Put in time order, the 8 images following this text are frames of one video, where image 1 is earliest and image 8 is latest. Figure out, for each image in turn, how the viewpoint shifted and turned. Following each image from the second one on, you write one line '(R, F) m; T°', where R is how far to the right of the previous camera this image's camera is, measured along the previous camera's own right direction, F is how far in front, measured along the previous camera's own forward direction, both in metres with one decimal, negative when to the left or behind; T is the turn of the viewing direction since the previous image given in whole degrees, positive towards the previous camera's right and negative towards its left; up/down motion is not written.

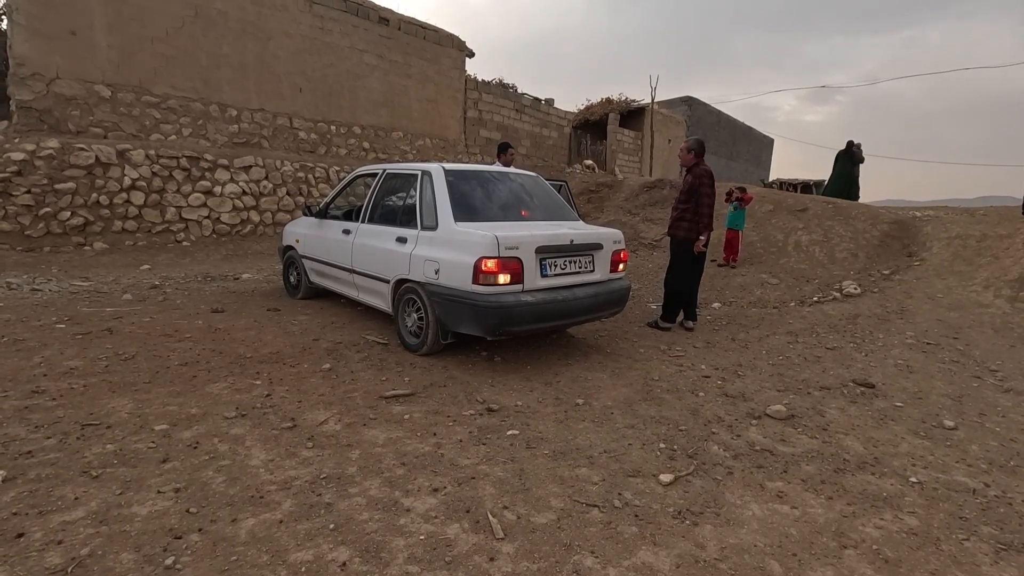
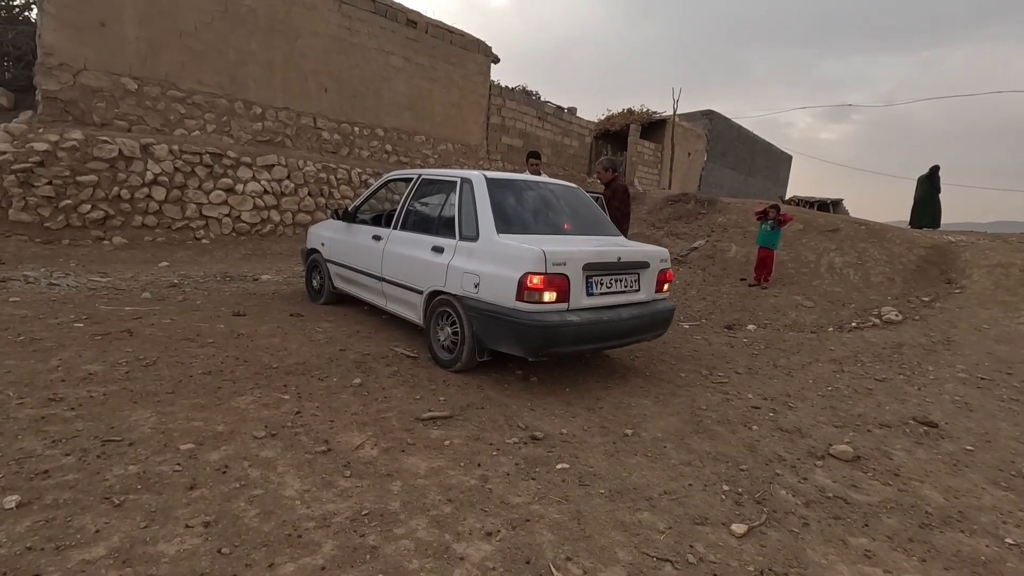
(-0.2, +0.2) m; -1°
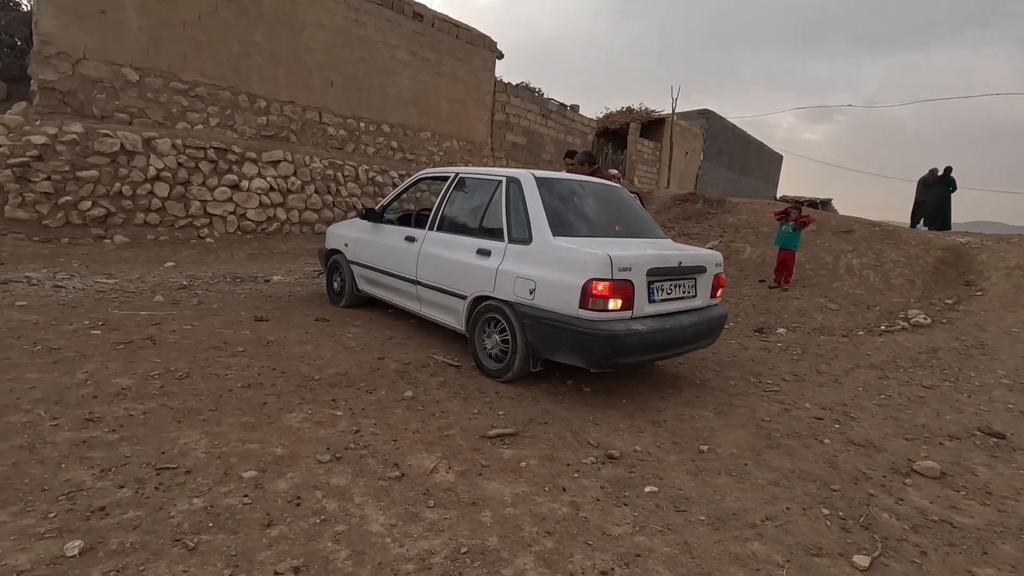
(-0.5, +0.2) m; +1°
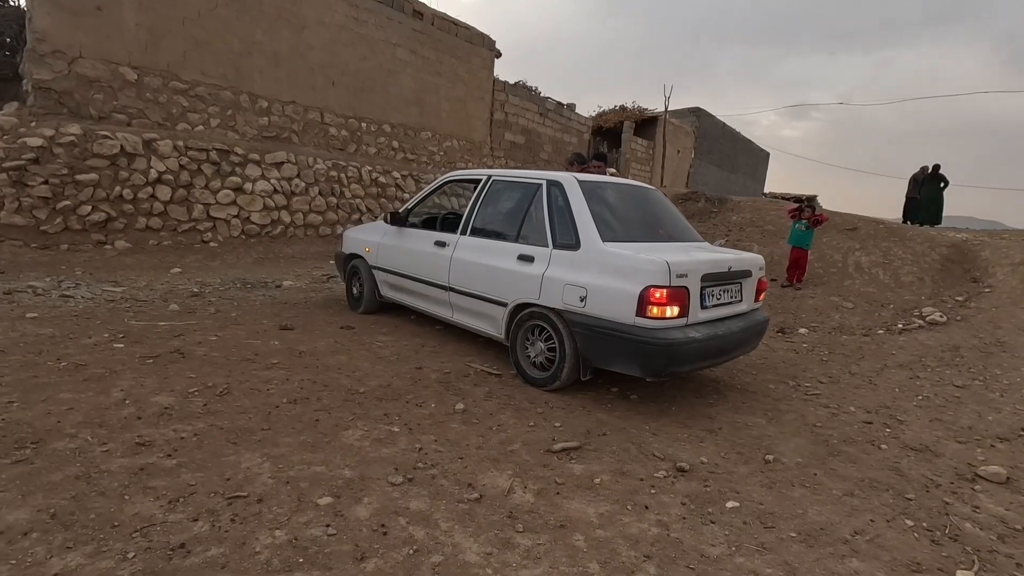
(-0.4, +0.1) m; +2°
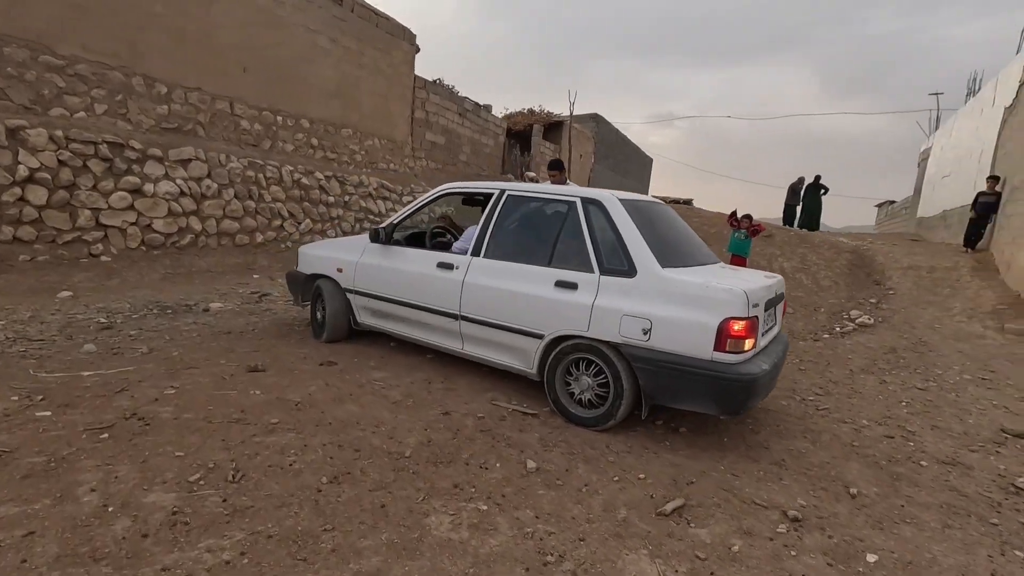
(-0.9, +0.5) m; +12°
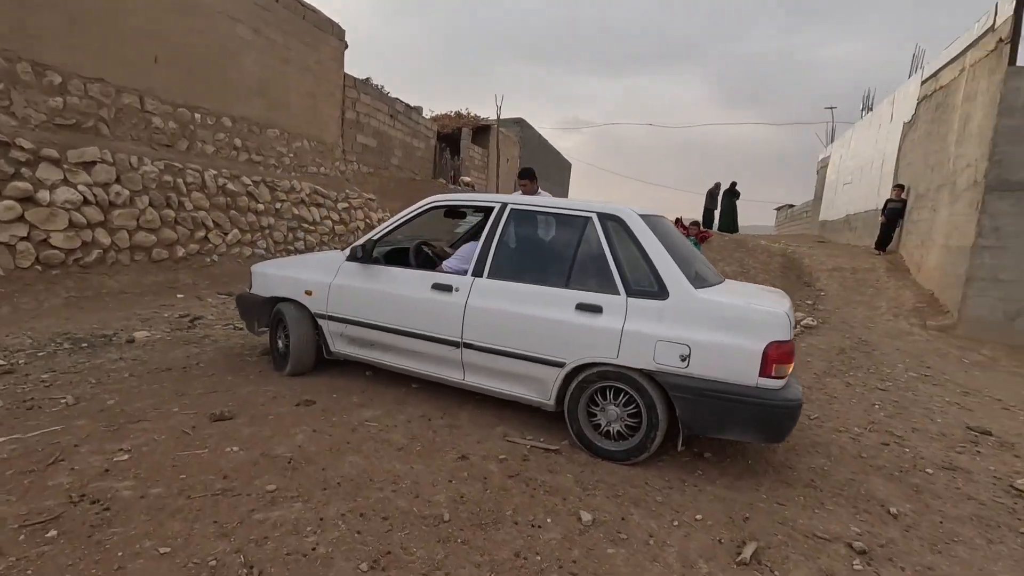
(-0.6, +0.4) m; +9°
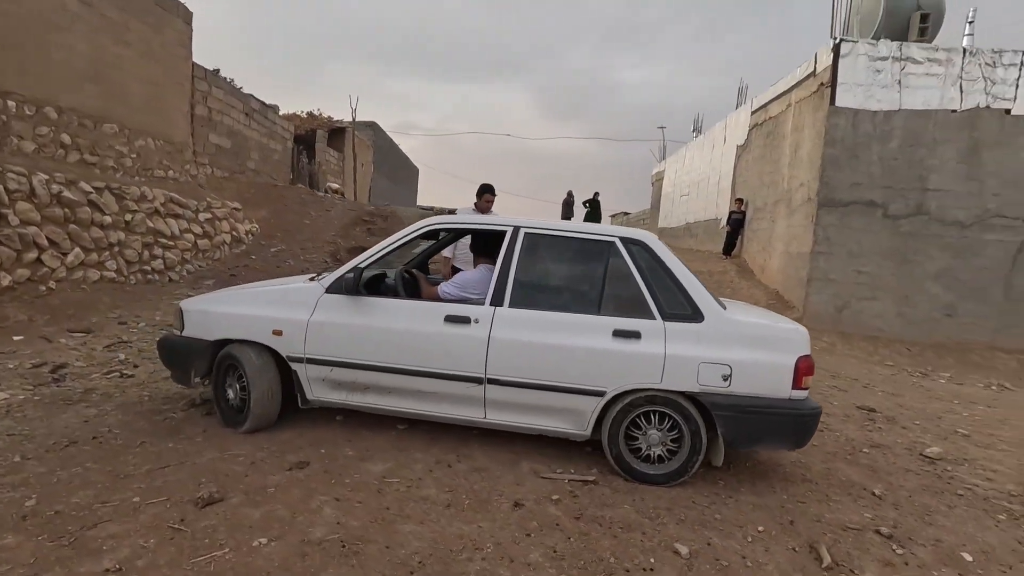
(-1.0, +0.3) m; +17°
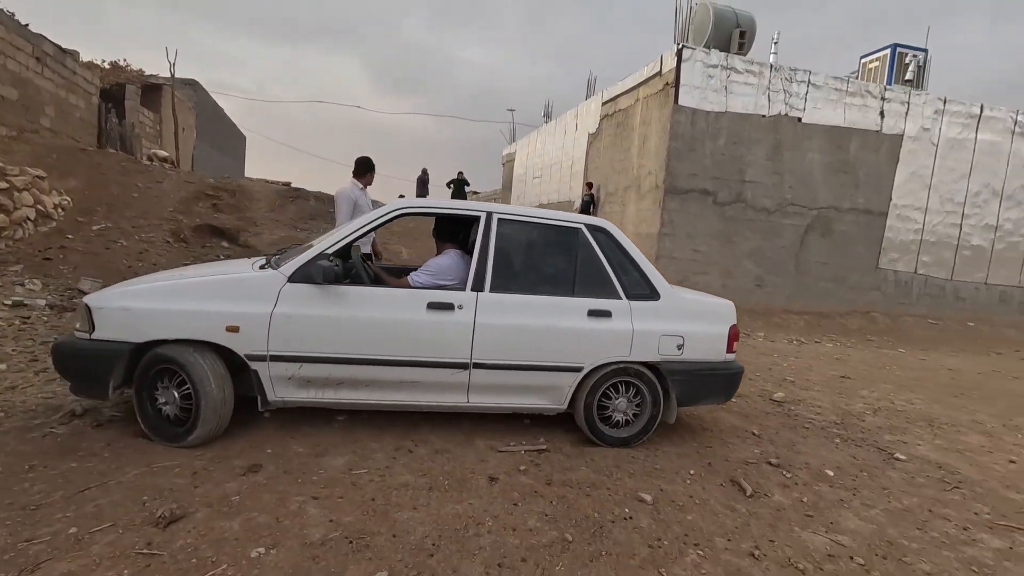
(-0.7, 0.0) m; +17°
